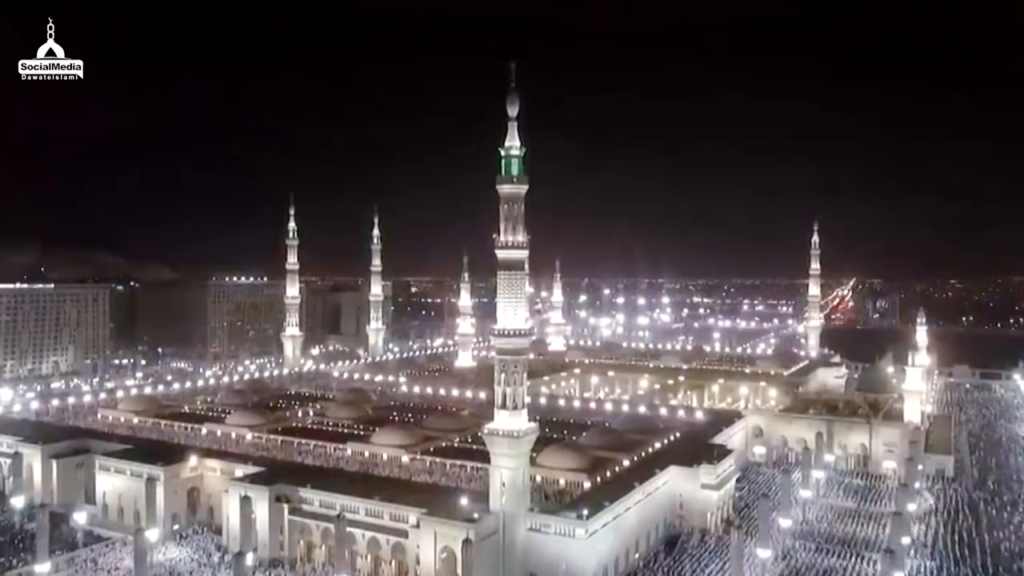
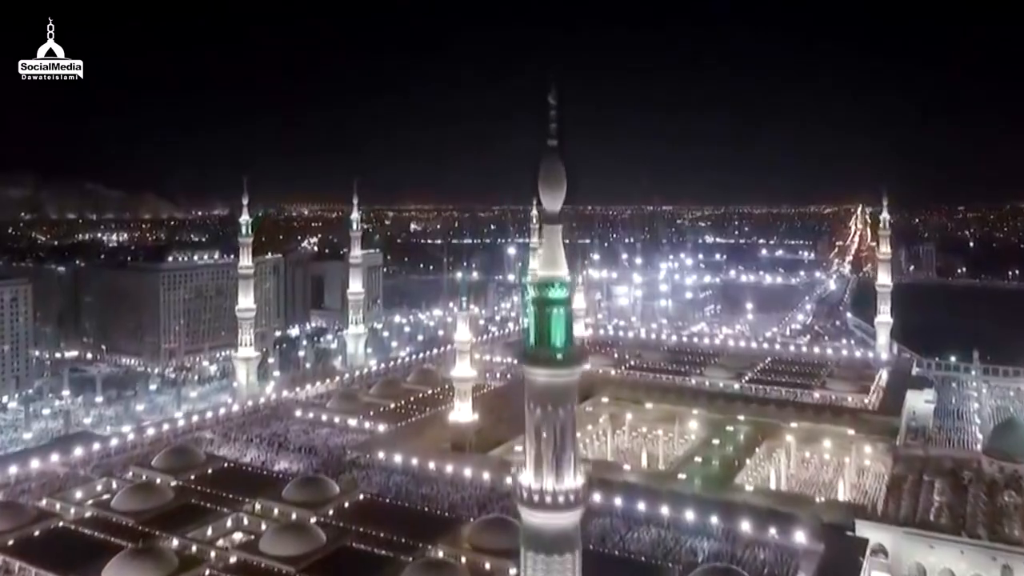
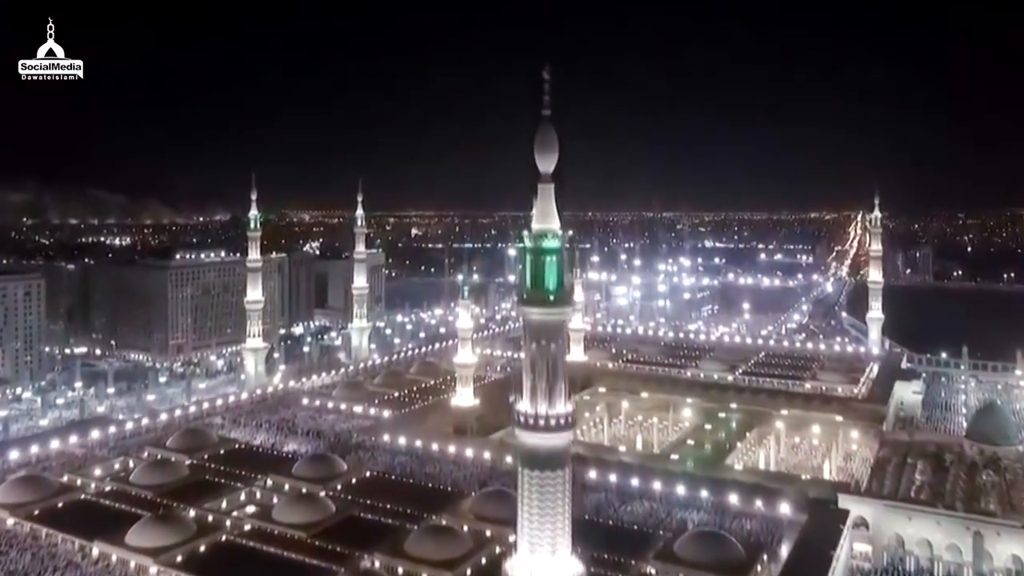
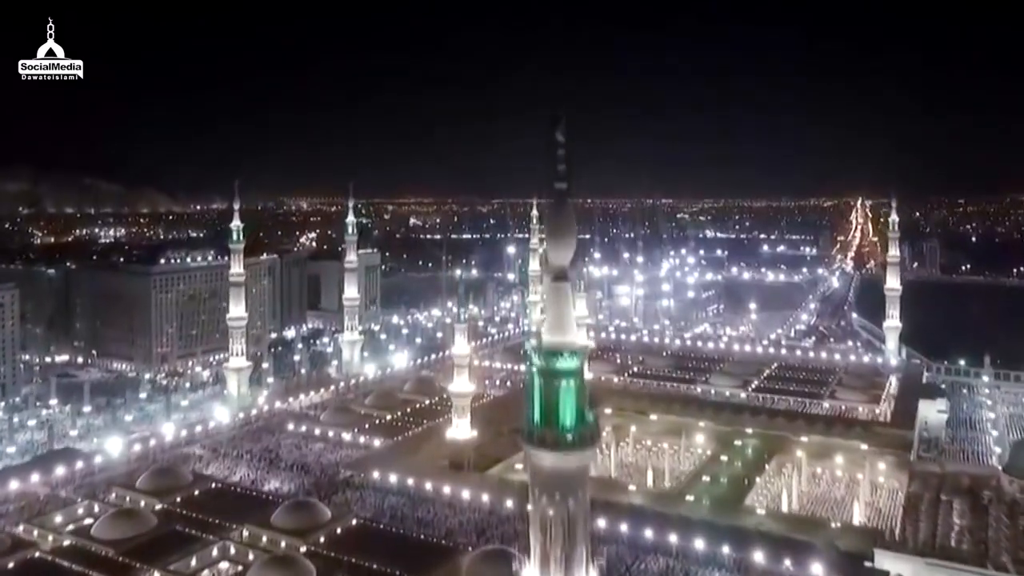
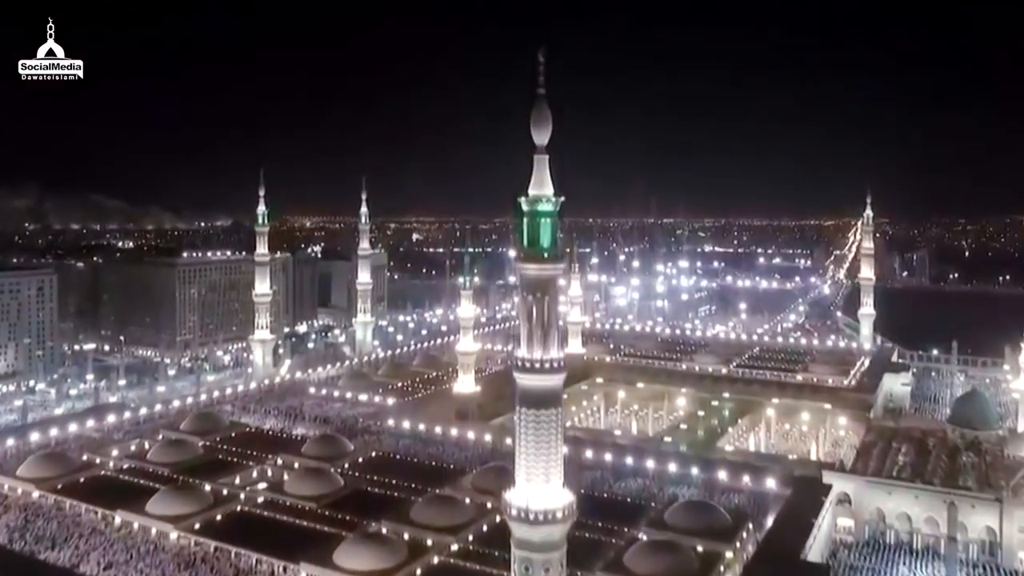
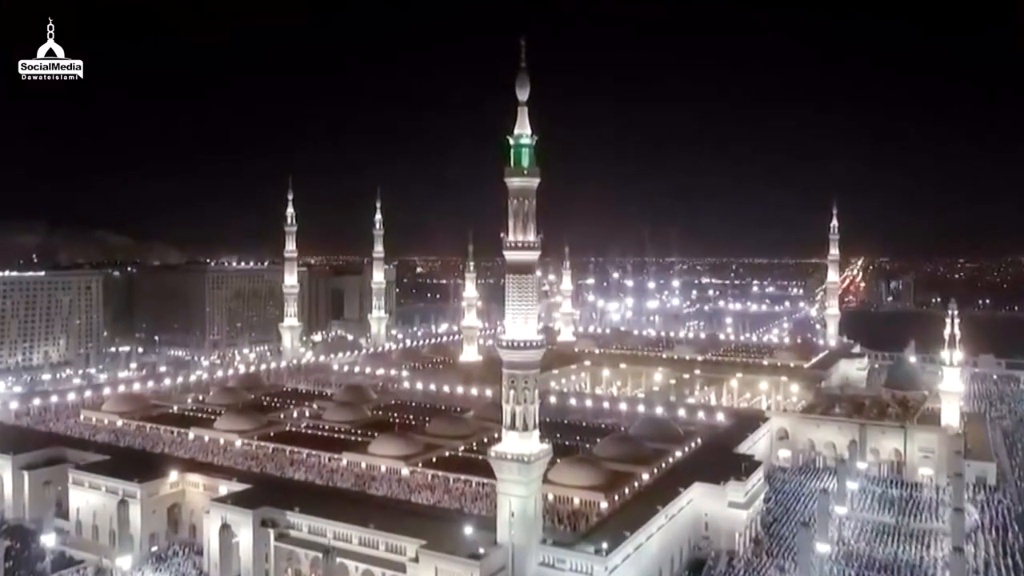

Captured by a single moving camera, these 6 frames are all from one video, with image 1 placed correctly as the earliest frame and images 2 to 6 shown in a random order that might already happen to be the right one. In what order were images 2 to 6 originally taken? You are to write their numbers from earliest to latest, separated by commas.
6, 5, 3, 2, 4
